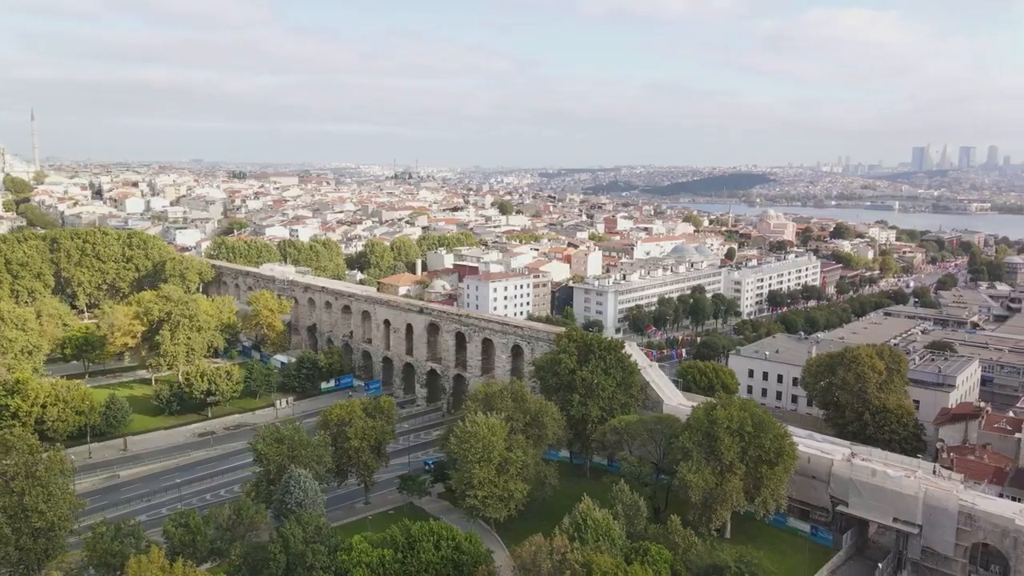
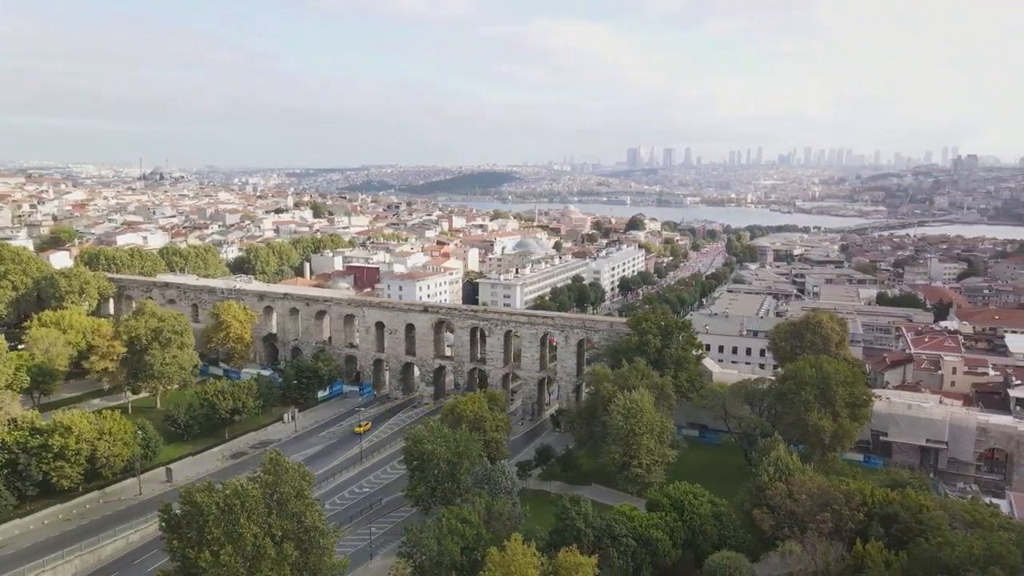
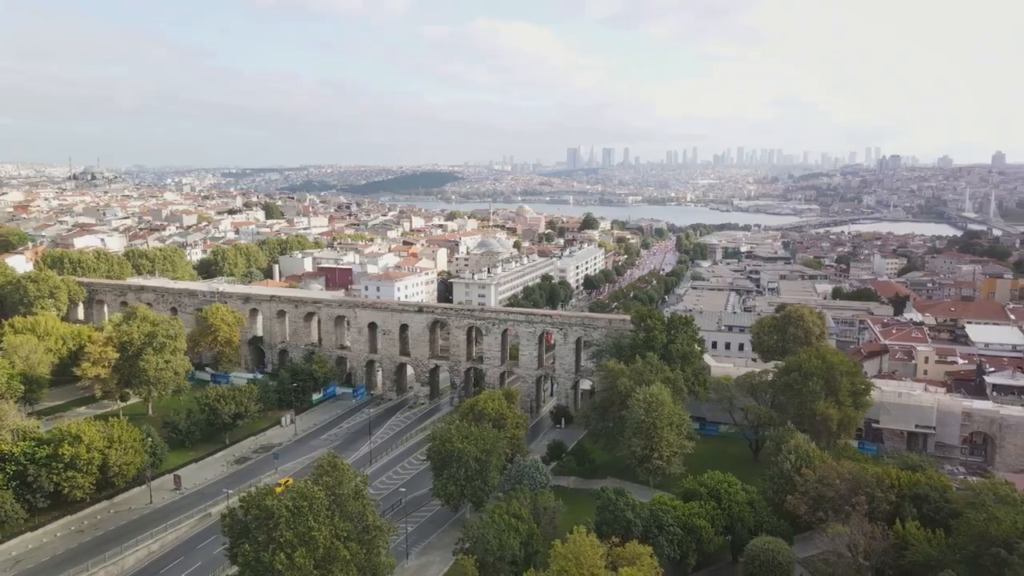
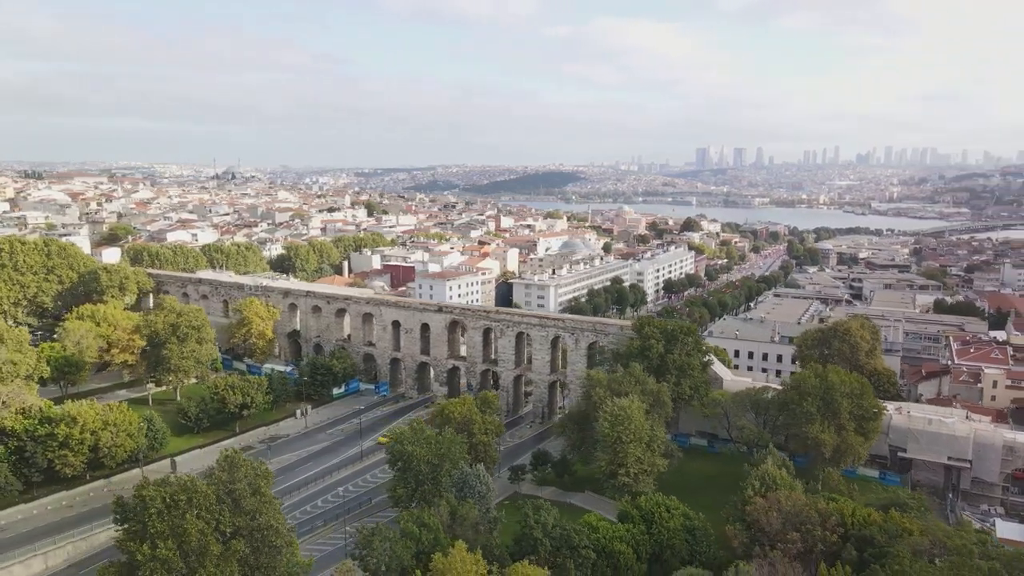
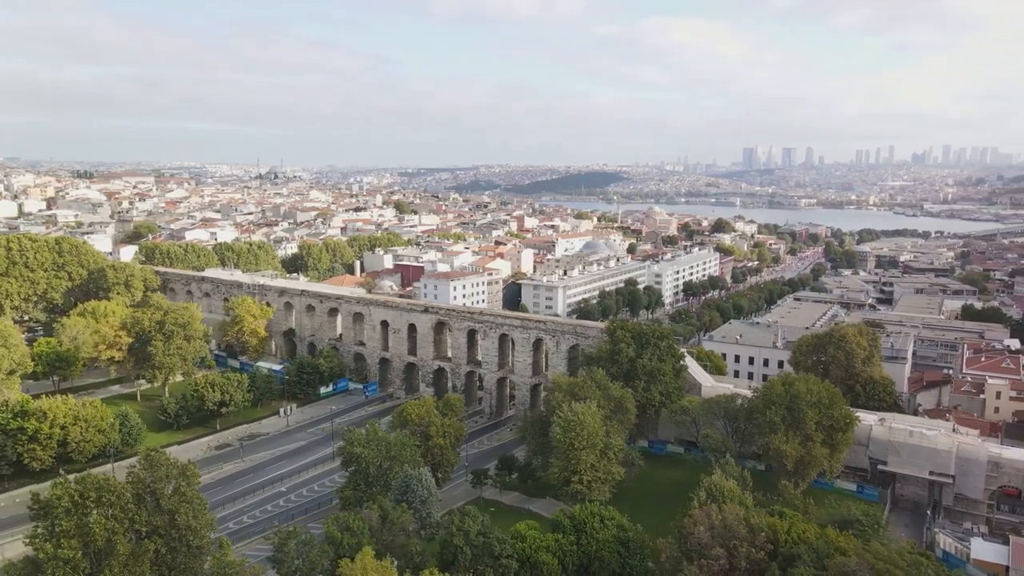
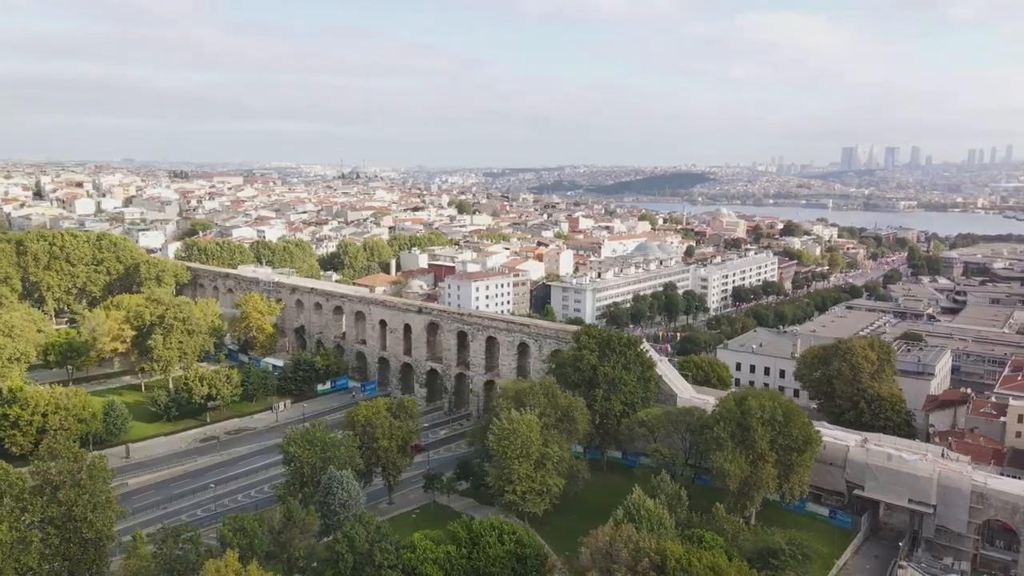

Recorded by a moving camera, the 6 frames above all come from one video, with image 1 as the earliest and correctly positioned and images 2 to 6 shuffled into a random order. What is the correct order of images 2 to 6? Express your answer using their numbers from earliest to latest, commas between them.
6, 5, 4, 2, 3
